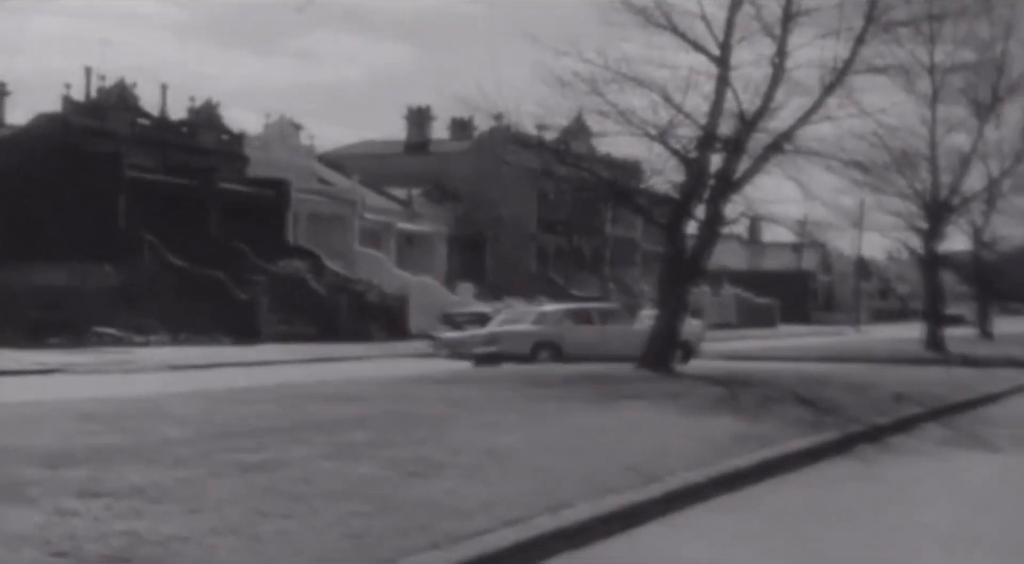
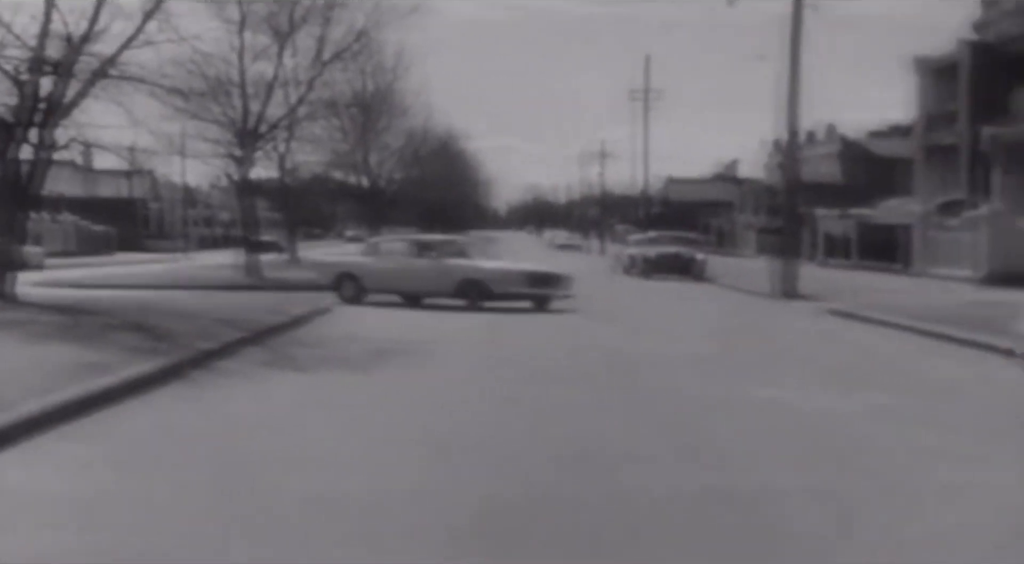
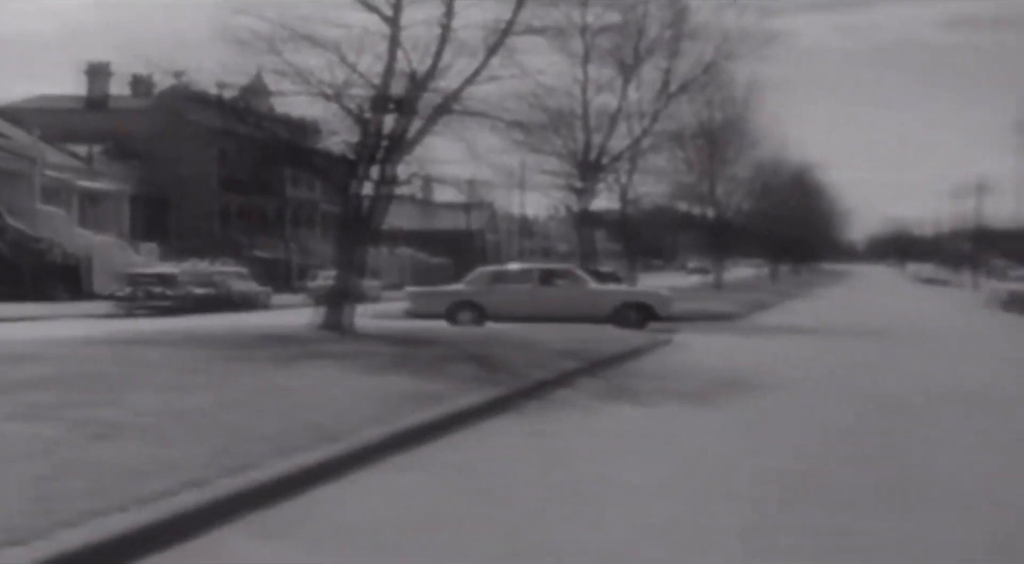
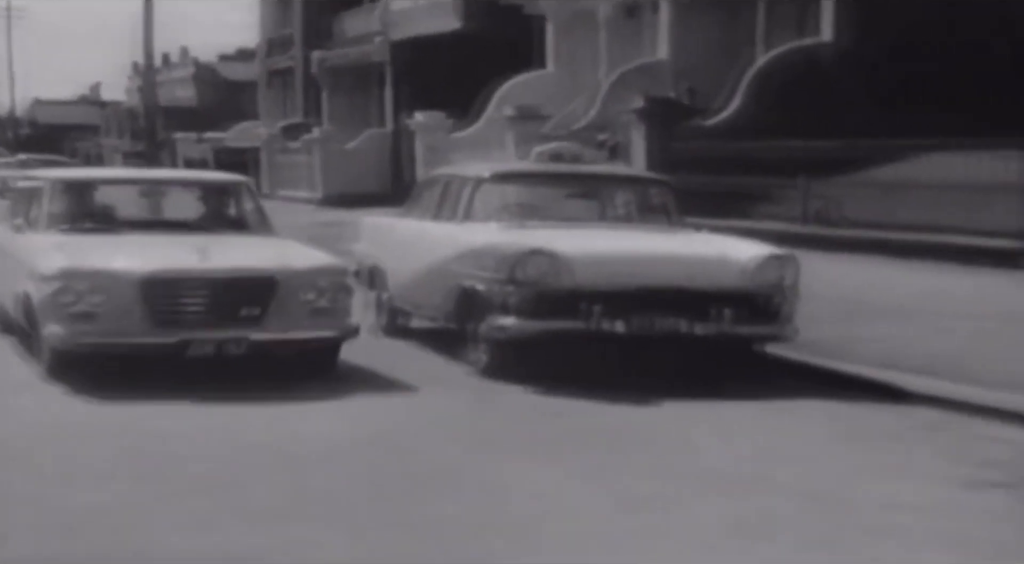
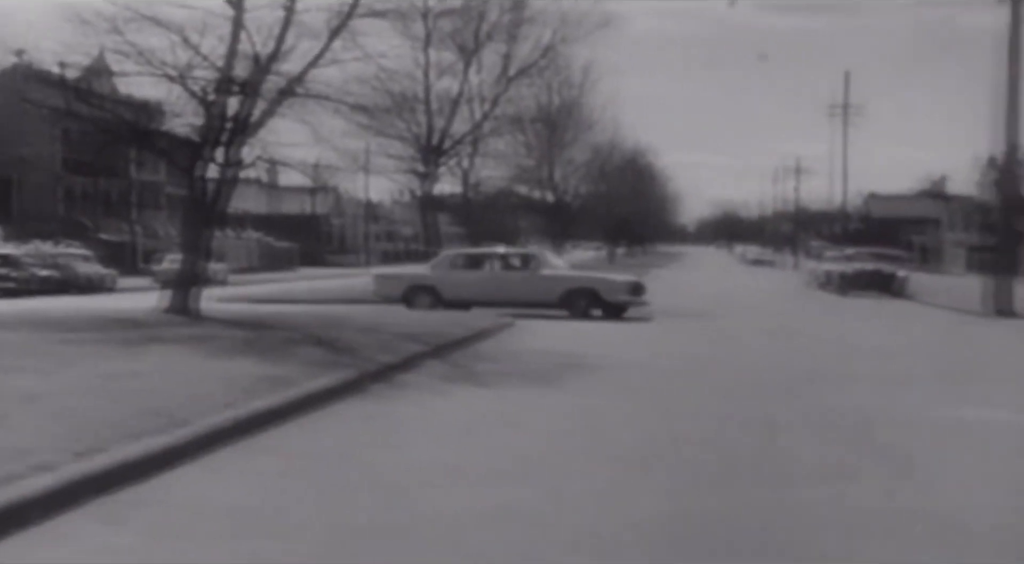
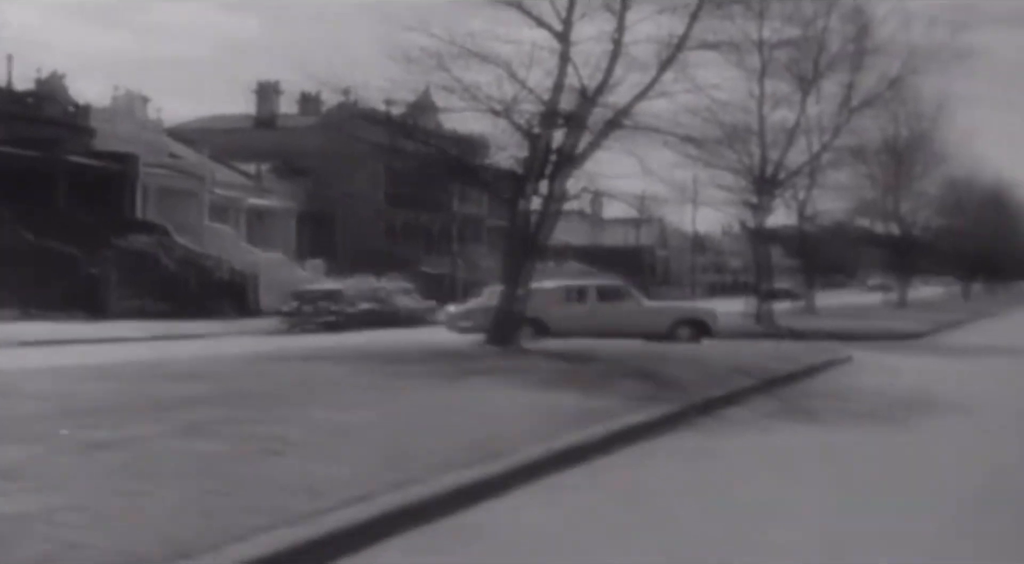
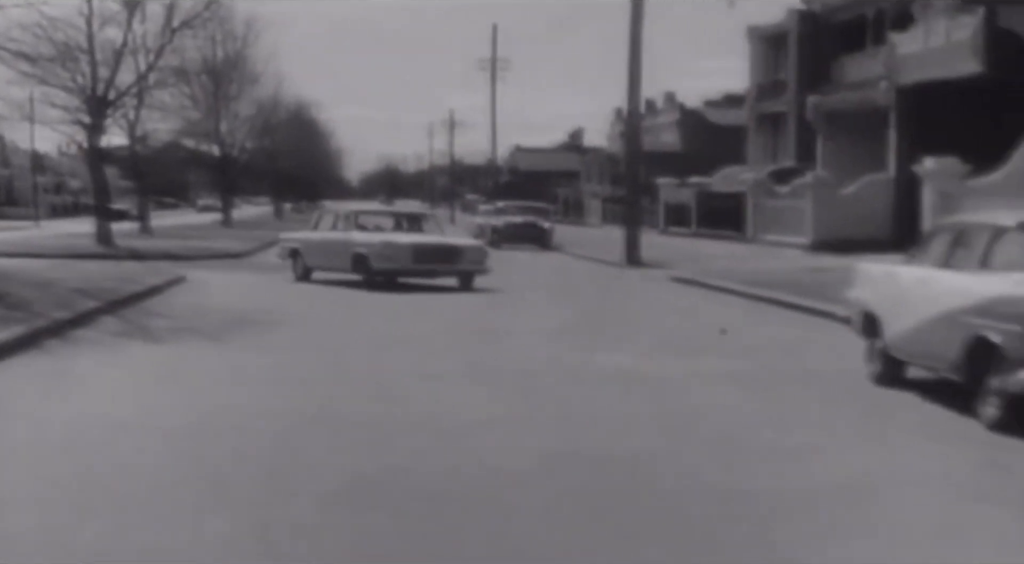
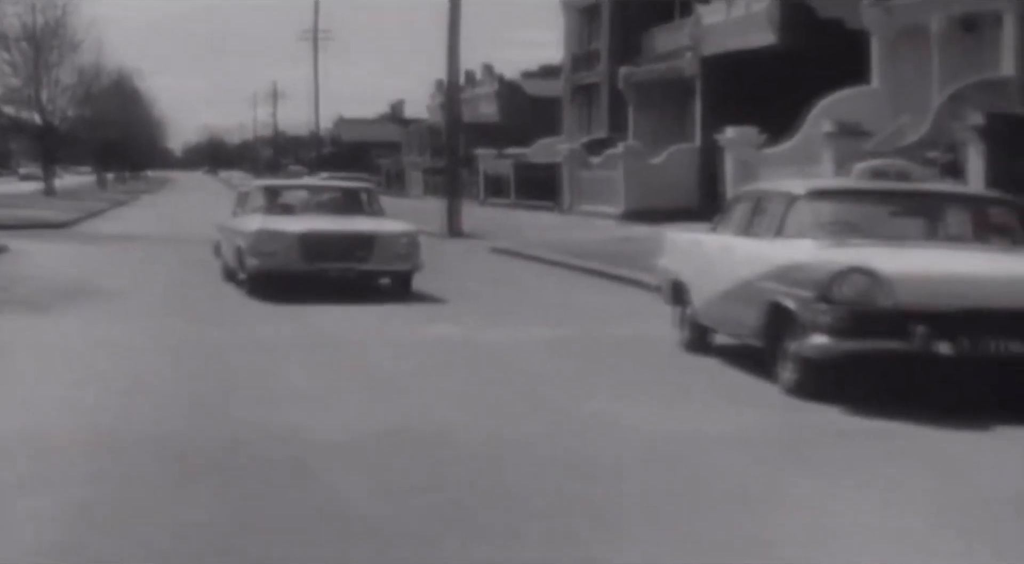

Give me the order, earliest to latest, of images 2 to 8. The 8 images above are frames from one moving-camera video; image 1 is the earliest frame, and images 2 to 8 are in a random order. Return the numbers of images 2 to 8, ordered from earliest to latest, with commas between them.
6, 3, 5, 2, 7, 8, 4
